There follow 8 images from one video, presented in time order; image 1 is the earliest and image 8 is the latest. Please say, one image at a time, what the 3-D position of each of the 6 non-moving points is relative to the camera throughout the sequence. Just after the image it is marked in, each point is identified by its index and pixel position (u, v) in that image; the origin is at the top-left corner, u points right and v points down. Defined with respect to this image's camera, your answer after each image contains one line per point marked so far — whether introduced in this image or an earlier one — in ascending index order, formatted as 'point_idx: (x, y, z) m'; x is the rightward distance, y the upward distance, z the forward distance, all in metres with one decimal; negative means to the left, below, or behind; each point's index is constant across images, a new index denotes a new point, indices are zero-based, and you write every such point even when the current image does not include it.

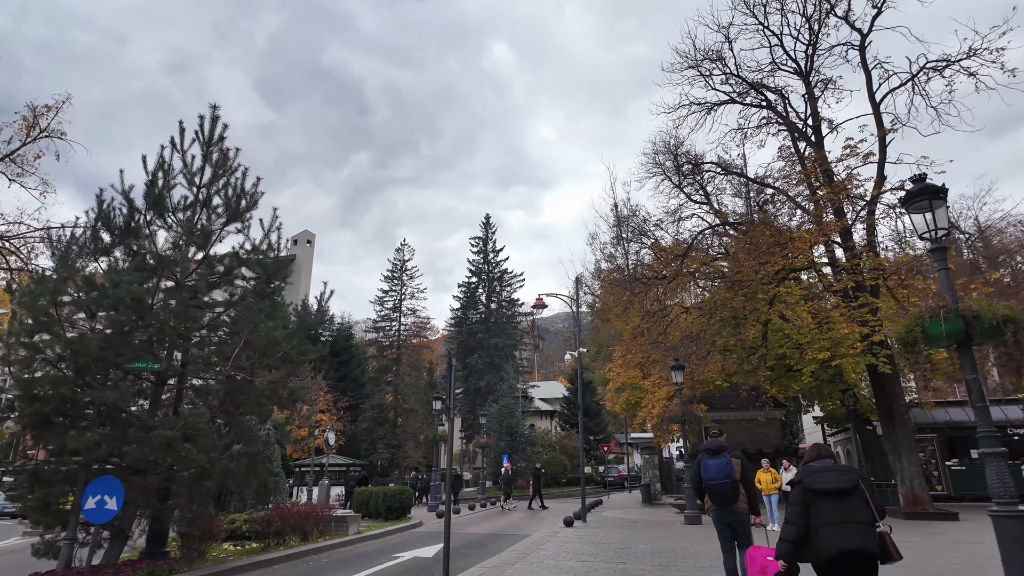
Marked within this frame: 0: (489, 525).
0: (-0.5, -6.0, +15.1) m
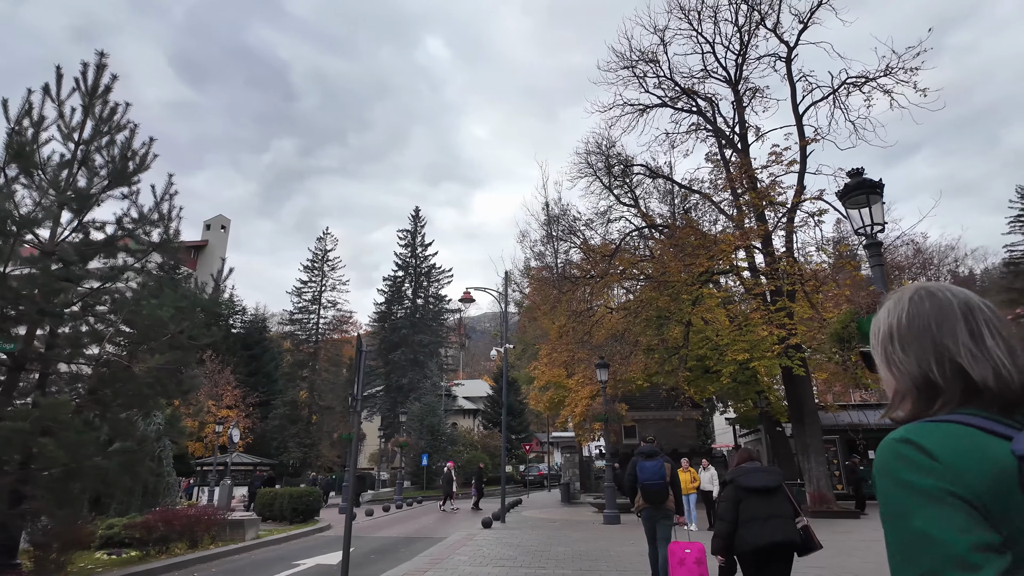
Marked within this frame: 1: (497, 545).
0: (-2.6, -5.8, +14.4) m
1: (-0.3, -4.7, +10.8) m
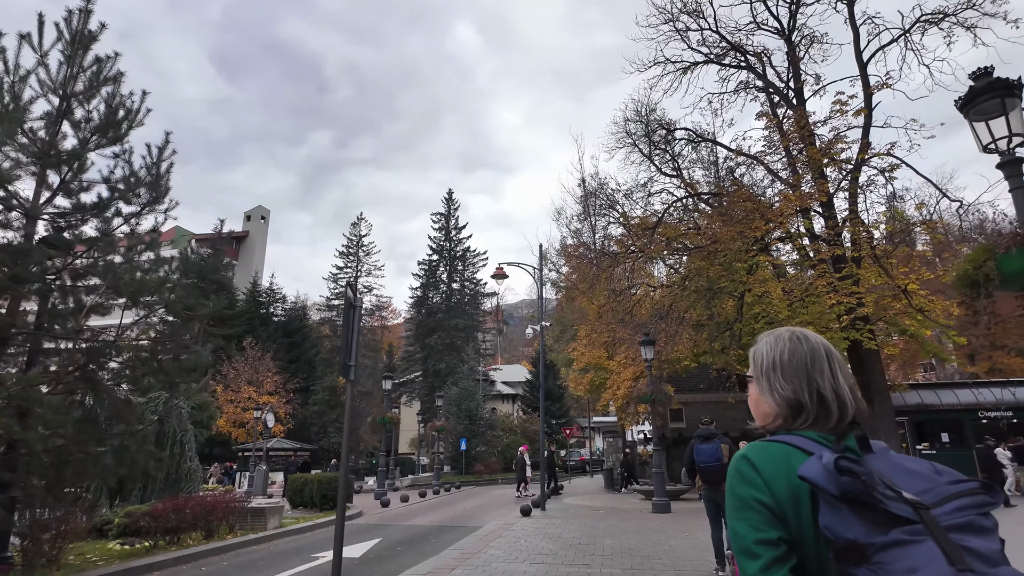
0: (-1.6, -5.2, +13.6) m
1: (+0.4, -4.1, +9.9) m
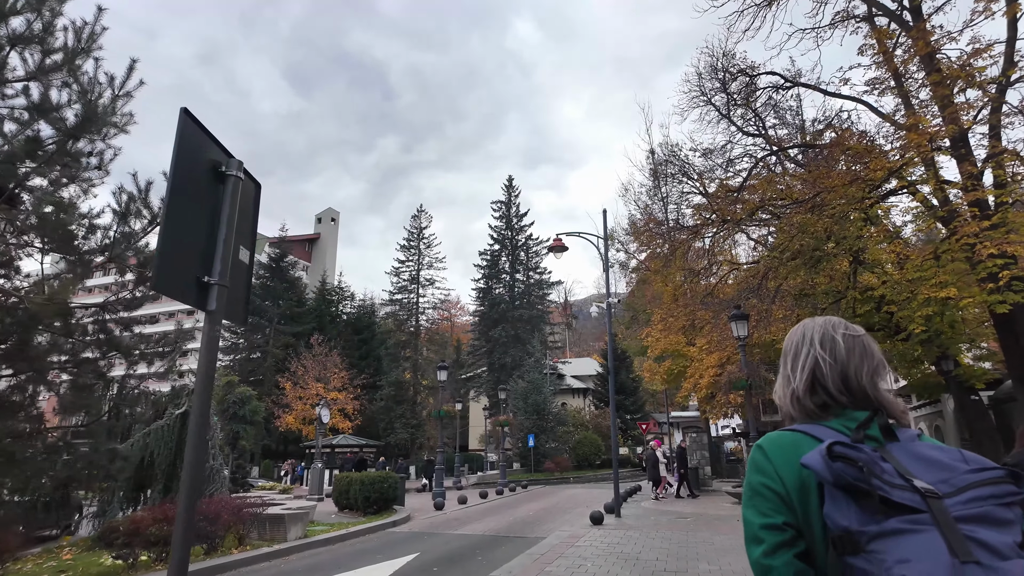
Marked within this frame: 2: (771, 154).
0: (-0.3, -4.6, +11.8) m
1: (+1.3, -3.5, +7.9) m
2: (+7.4, +3.9, +17.0) m
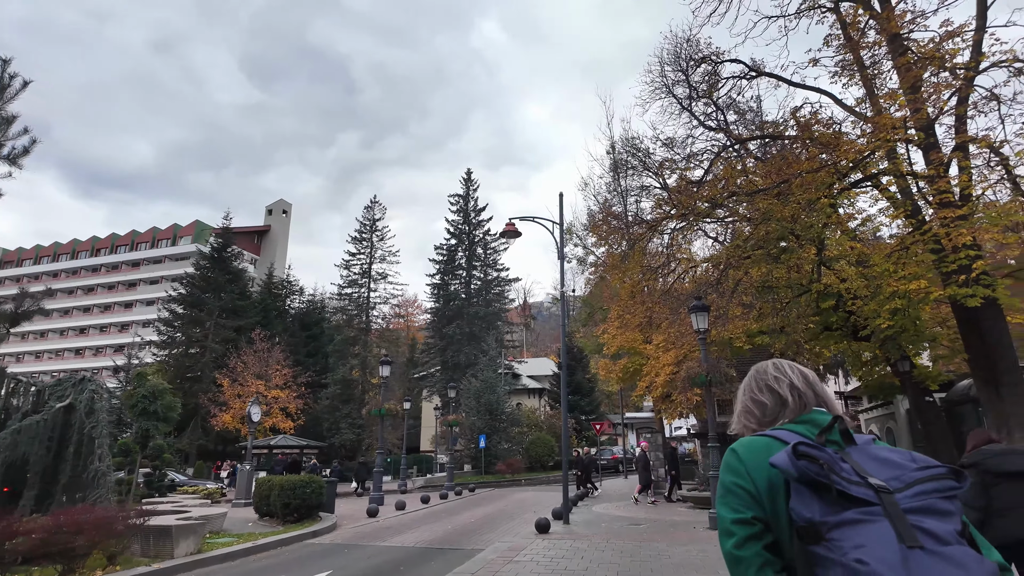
0: (-1.4, -4.3, +10.6) m
1: (+0.5, -3.2, +6.8) m
2: (+6.1, +4.0, +16.4) m
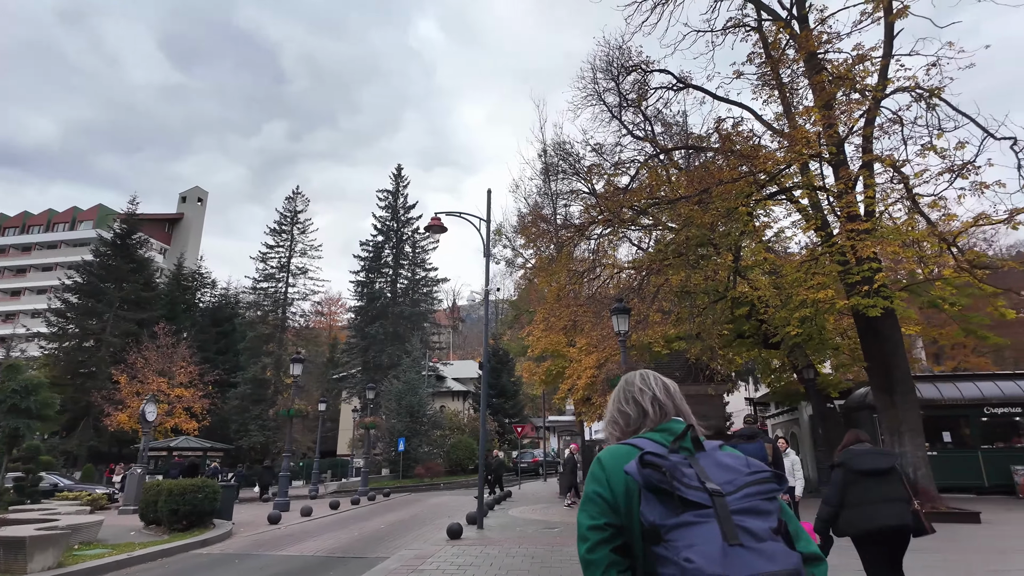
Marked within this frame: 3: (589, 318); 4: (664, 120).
0: (-2.9, -4.2, +10.0) m
1: (-0.6, -3.1, +6.5) m
2: (+4.2, +3.8, +16.7) m
3: (+2.3, -0.9, +17.9) m
4: (+4.8, +5.3, +18.5) m
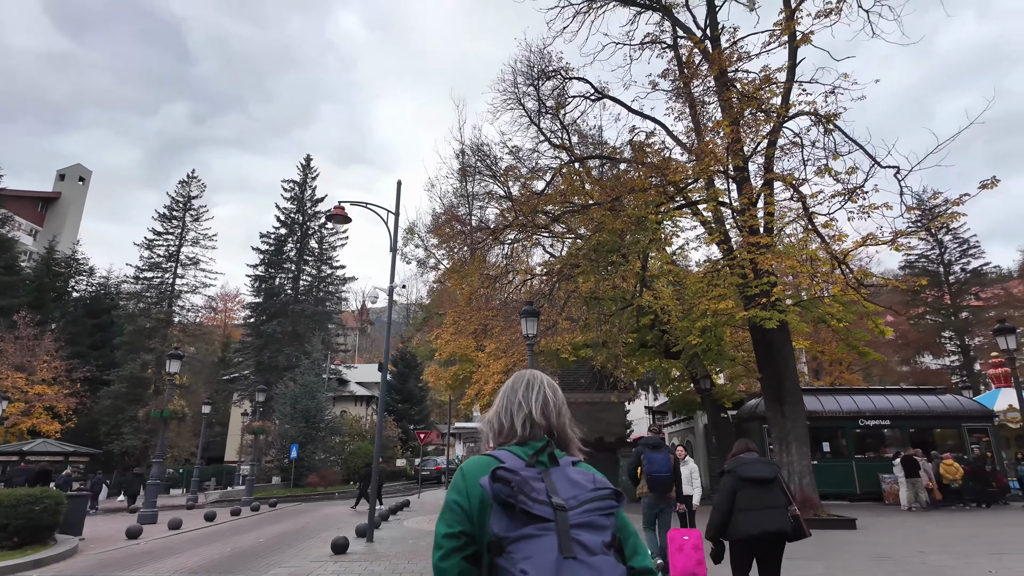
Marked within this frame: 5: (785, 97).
0: (-4.6, -4.0, +9.0) m
1: (-1.7, -3.0, +5.8) m
2: (+1.8, +3.7, +16.7) m
3: (-0.4, -1.1, +17.5) m
4: (+2.2, +5.0, +18.6) m
5: (+5.7, +4.0, +12.4) m
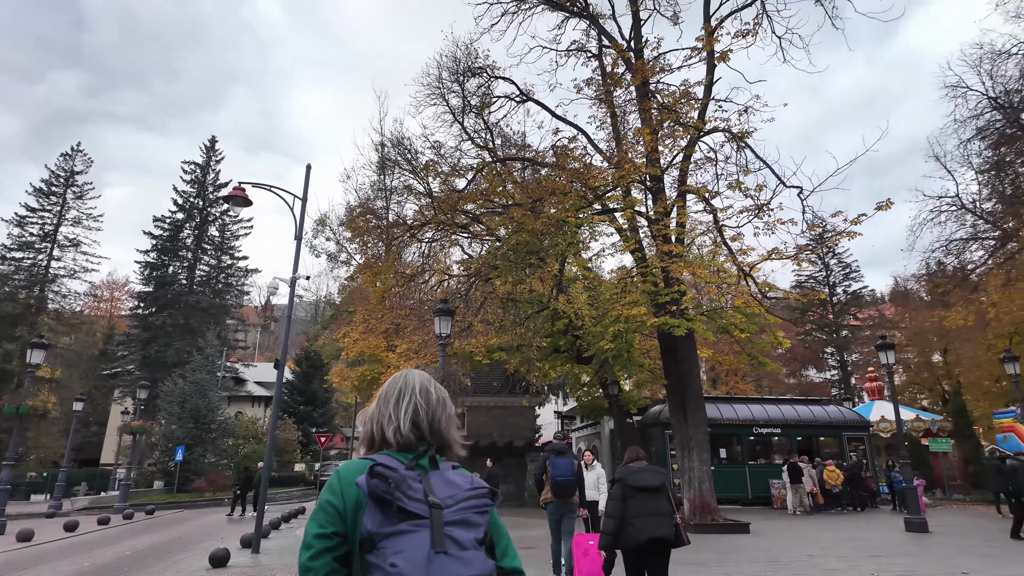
0: (-6.0, -3.7, +7.9) m
1: (-2.6, -2.9, +5.1) m
2: (-0.4, +3.6, +16.5) m
3: (-2.9, -1.0, +16.9) m
4: (-0.2, +5.0, +18.5) m
5: (+4.1, +3.8, +12.8) m
